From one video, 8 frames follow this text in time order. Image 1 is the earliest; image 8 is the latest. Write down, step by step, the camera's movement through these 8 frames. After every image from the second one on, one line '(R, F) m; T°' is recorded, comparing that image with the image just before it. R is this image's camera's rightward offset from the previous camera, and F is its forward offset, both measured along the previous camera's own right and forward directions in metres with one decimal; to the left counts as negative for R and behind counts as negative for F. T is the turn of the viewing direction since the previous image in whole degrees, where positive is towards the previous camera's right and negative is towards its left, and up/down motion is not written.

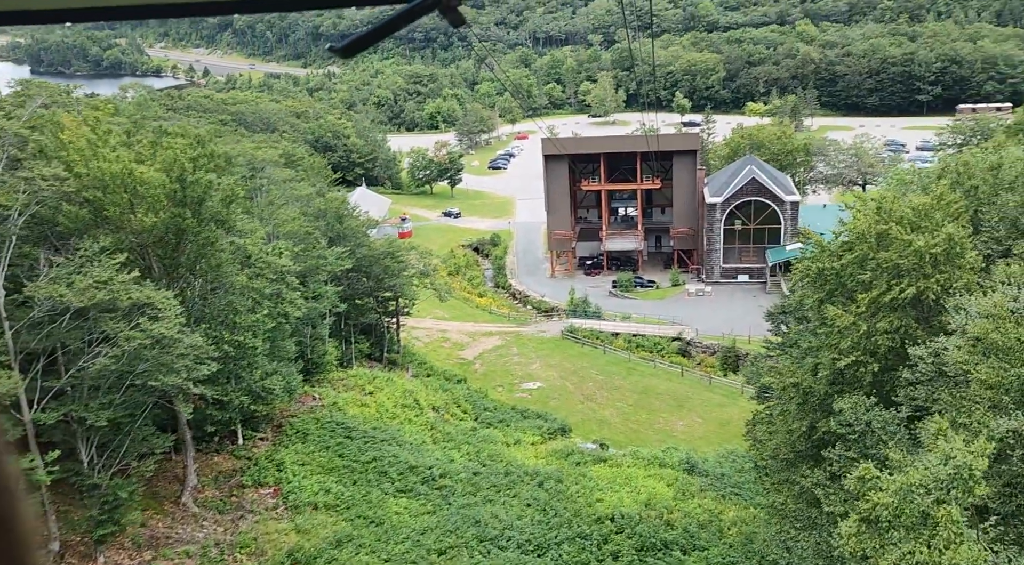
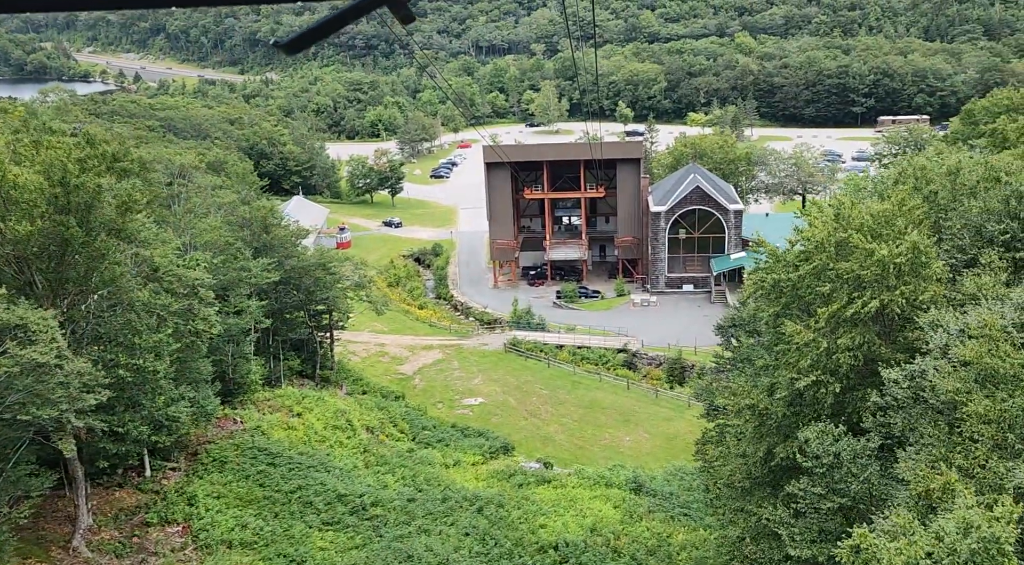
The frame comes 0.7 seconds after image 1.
(+0.2, +0.9) m; +4°
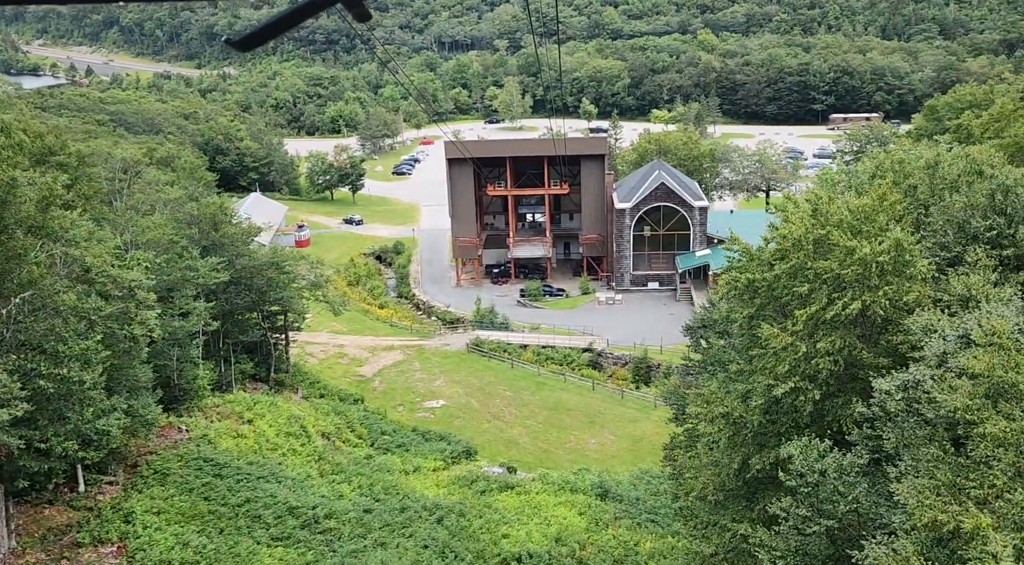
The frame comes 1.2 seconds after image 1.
(+0.1, +0.6) m; +2°
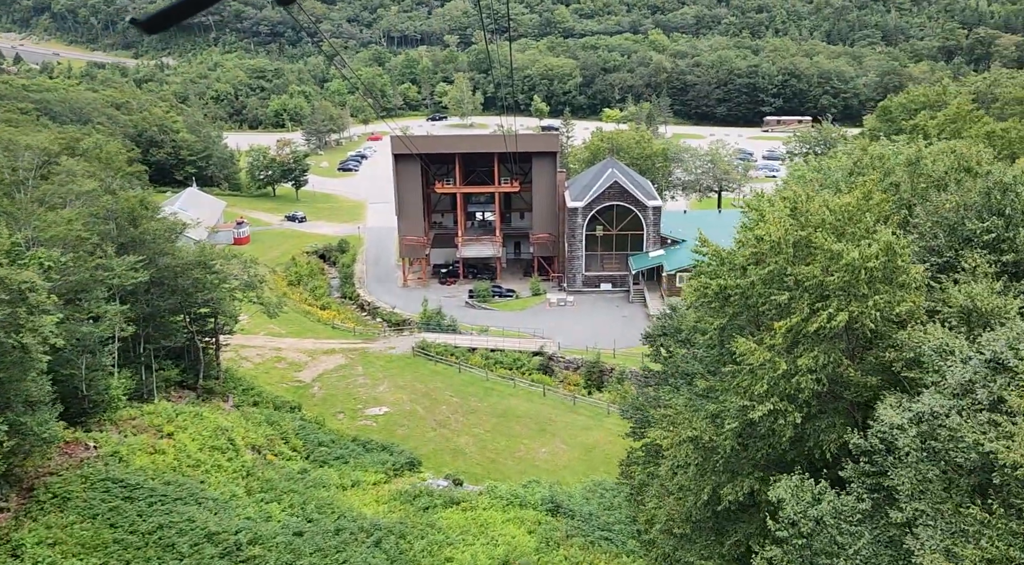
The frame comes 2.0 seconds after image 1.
(+0.1, +1.0) m; +3°
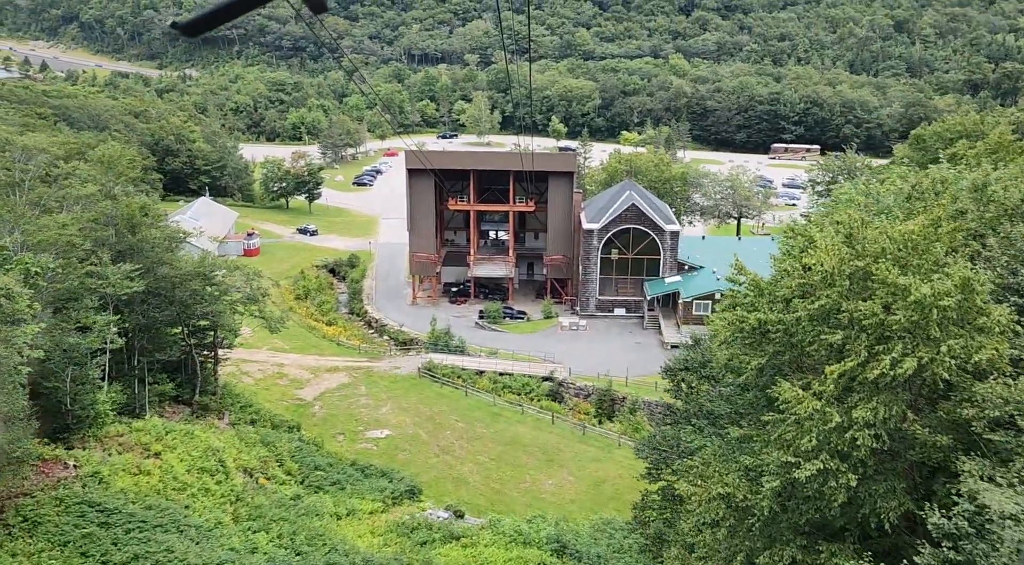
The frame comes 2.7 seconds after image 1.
(0.0, +0.8) m; -1°
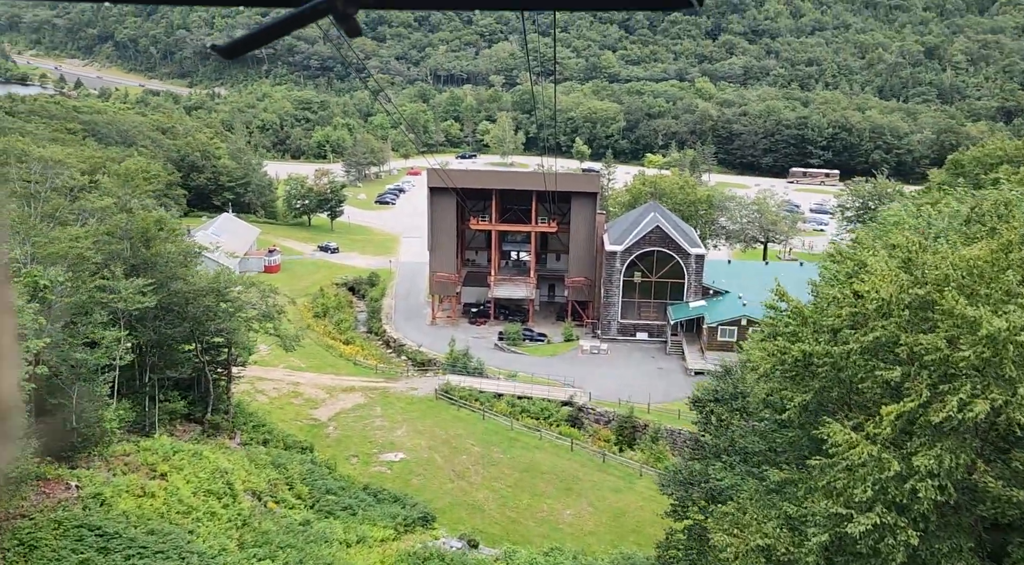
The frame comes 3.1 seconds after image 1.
(0.0, +0.5) m; -2°
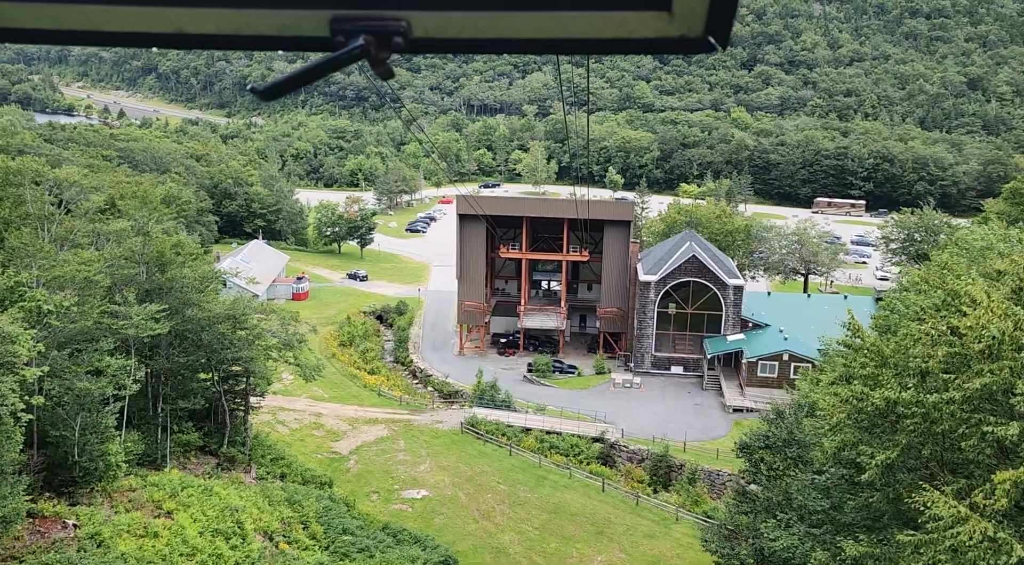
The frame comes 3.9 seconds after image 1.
(+0.1, +0.9) m; -2°
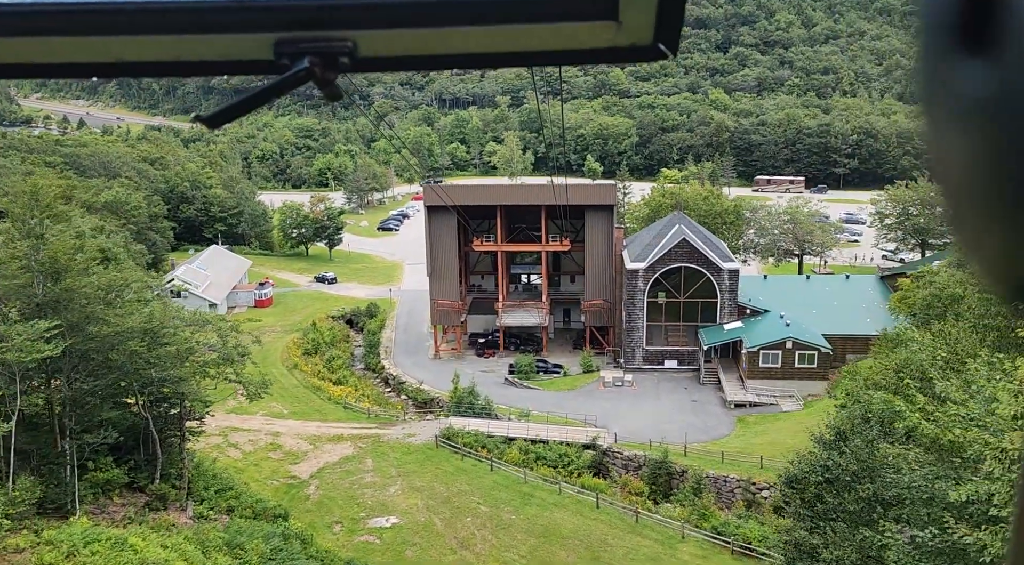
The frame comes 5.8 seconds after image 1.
(+0.2, +2.4) m; +1°
